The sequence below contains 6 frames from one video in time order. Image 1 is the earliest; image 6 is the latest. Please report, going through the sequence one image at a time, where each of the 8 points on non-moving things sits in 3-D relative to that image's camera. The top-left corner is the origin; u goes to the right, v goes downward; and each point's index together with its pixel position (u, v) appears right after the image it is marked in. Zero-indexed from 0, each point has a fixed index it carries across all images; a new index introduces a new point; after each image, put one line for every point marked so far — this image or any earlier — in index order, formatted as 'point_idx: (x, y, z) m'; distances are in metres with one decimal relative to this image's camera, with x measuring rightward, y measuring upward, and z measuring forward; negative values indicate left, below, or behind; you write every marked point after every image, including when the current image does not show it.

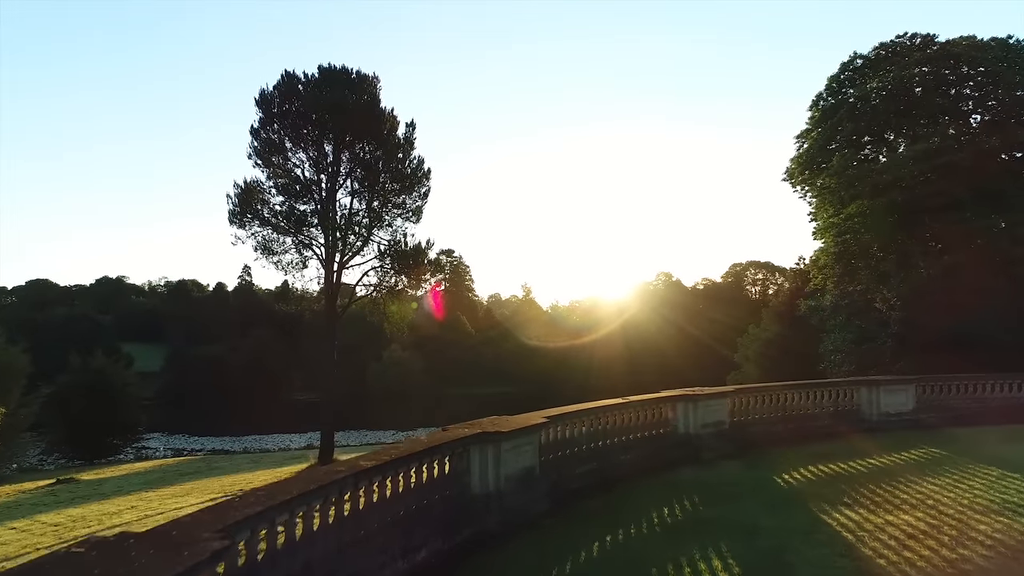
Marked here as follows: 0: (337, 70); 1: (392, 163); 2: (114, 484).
0: (-4.4, +5.5, +16.2) m
1: (-3.1, +3.2, +16.3) m
2: (-10.5, -5.2, +16.9) m
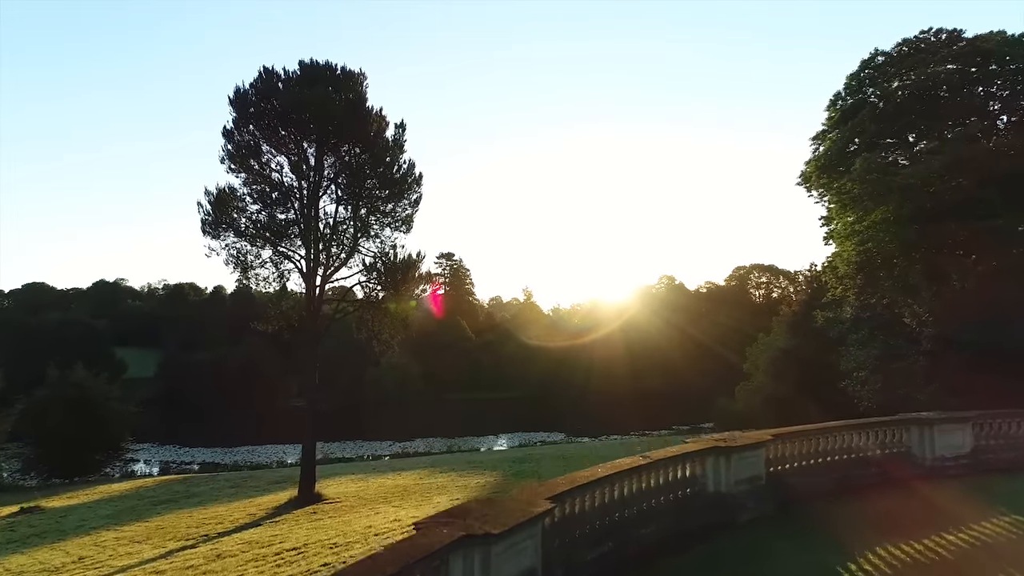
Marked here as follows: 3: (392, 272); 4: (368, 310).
0: (-4.4, +5.1, +14.9) m
1: (-3.1, +2.8, +14.9) m
2: (-10.5, -5.6, +15.5) m
3: (-2.9, +0.3, +15.8) m
4: (-3.8, -0.6, +16.1) m
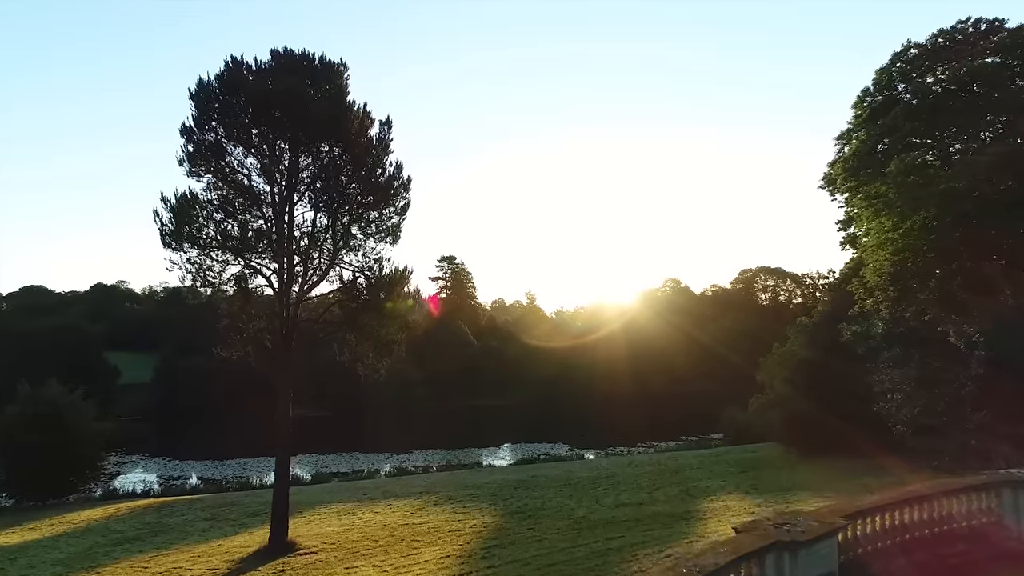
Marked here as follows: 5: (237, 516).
0: (-4.4, +4.8, +13.2) m
1: (-3.1, +2.4, +13.2) m
2: (-10.5, -5.9, +13.9) m
3: (-2.9, -0.1, +14.1) m
4: (-3.7, -1.0, +14.4) m
5: (-7.9, -6.5, +18.4) m
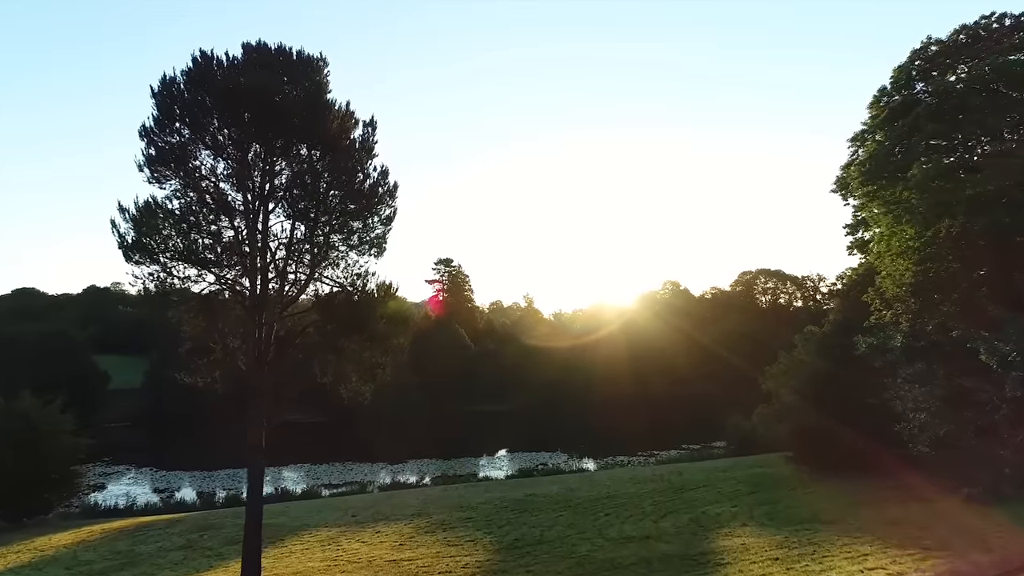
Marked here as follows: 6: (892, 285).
0: (-4.5, +4.4, +12.0) m
1: (-3.1, +2.1, +12.1) m
2: (-10.6, -6.3, +12.7) m
3: (-3.0, -0.4, +12.9) m
4: (-3.8, -1.3, +13.2) m
5: (-8.0, -6.8, +17.2) m
6: (+10.9, 0.0, +18.4) m
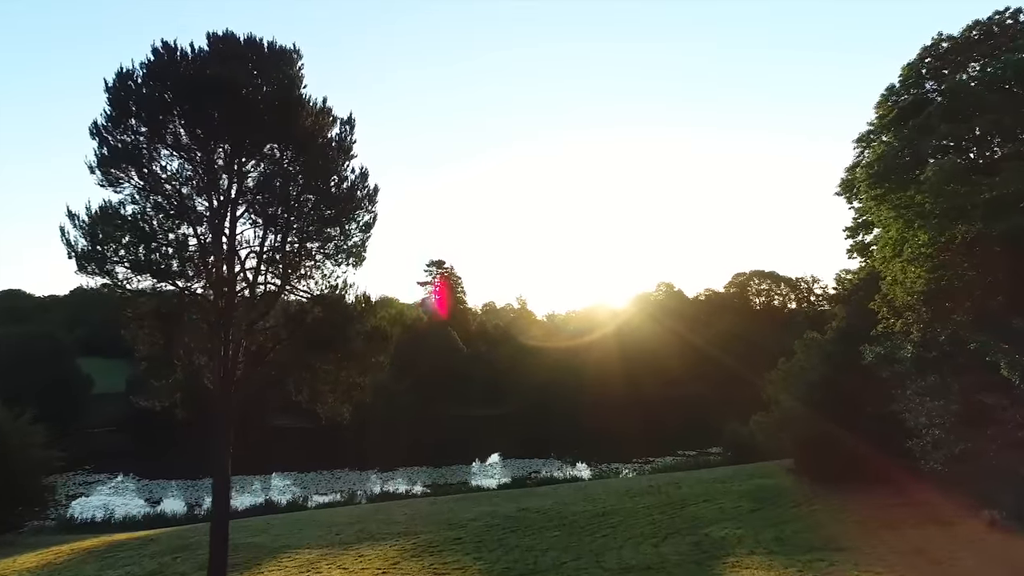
0: (-4.7, +4.2, +11.0) m
1: (-3.3, +1.9, +11.1) m
2: (-10.8, -6.5, +11.6) m
3: (-3.2, -0.6, +11.9) m
4: (-4.0, -1.5, +12.2) m
5: (-8.2, -7.1, +16.2) m
6: (+10.7, -0.2, +17.6) m
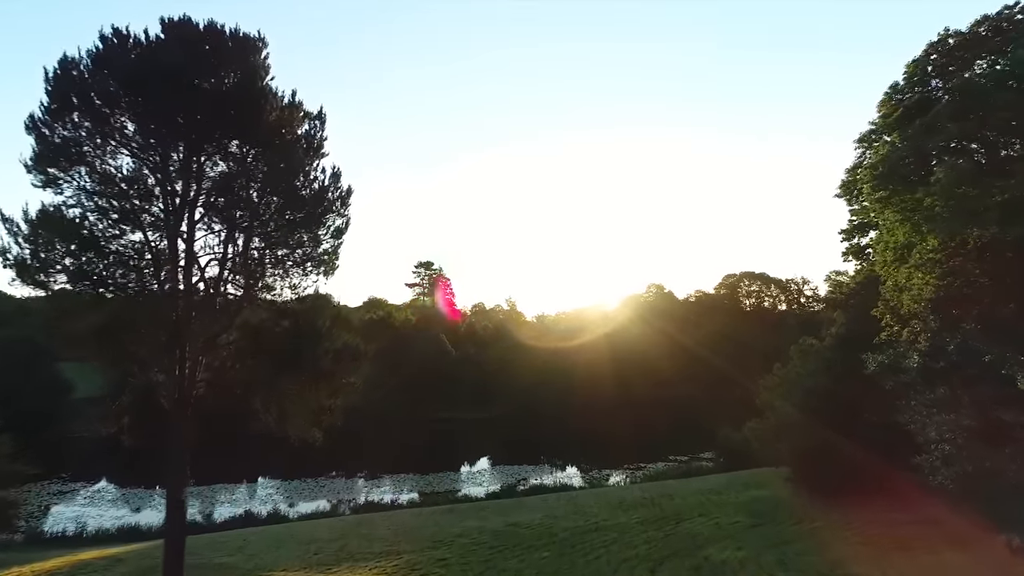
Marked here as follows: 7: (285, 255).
0: (-4.9, +4.0, +10.0) m
1: (-3.5, +1.7, +10.1) m
2: (-11.0, -6.6, +10.5) m
3: (-3.4, -0.8, +10.9) m
4: (-4.2, -1.7, +11.2) m
5: (-8.5, -7.2, +15.1) m
6: (+10.4, -0.4, +16.8) m
7: (-3.7, +0.5, +10.3) m
